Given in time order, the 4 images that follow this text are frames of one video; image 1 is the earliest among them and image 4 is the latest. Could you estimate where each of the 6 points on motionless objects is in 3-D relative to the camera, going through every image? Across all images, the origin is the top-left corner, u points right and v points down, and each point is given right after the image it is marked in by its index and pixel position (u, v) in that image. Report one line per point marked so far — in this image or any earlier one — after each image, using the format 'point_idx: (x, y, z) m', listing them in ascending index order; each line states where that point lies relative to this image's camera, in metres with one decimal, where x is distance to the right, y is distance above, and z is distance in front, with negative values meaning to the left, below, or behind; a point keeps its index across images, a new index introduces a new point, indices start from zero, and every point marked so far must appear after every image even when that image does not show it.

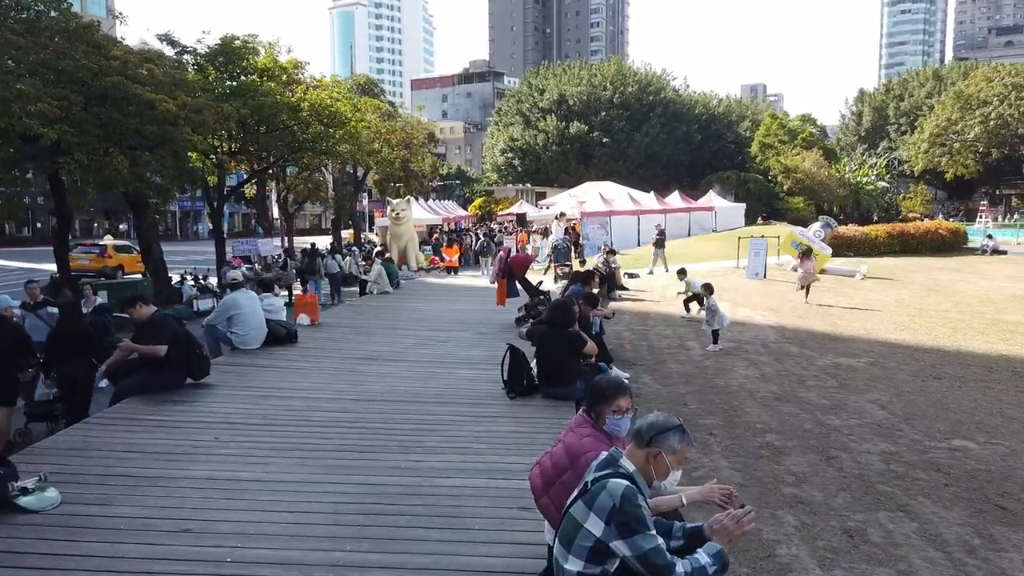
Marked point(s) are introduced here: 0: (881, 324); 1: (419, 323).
0: (+6.1, -0.6, +12.4) m
1: (-1.3, -0.5, +10.4) m
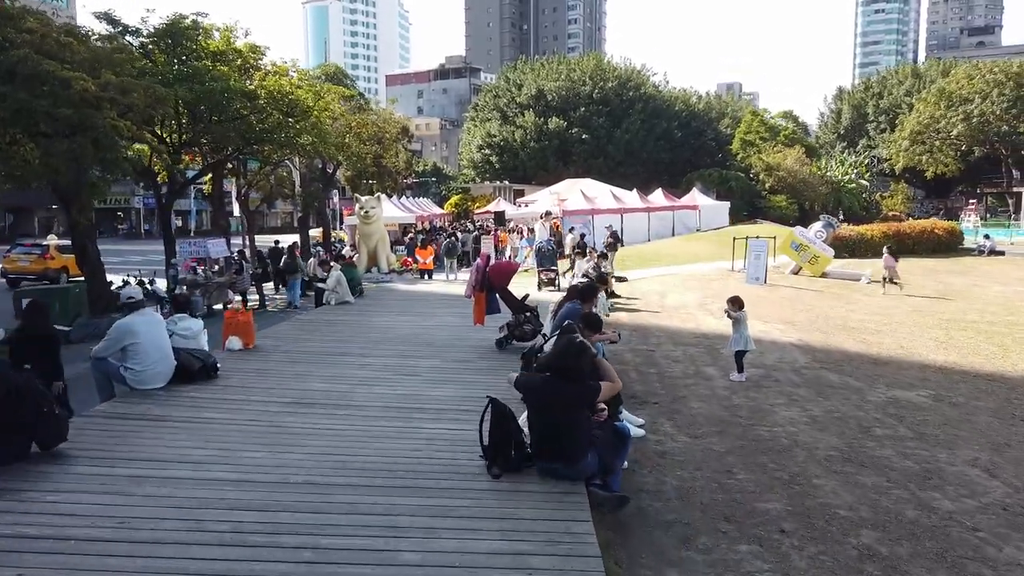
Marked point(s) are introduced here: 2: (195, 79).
0: (+5.8, -0.7, +10.8) m
1: (-1.5, -0.7, +8.5) m
2: (-7.9, +5.3, +18.8) m
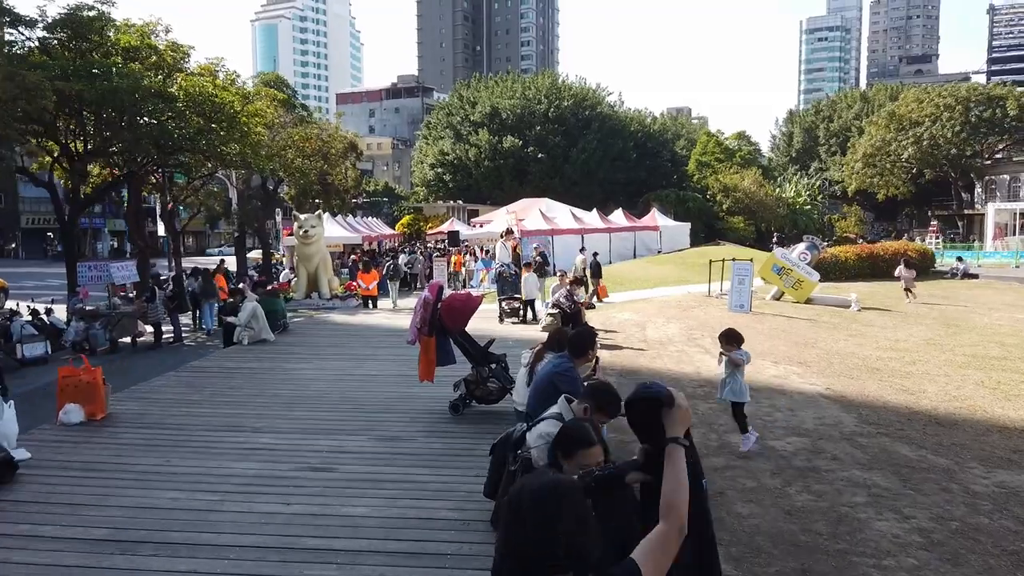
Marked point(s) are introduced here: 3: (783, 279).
0: (+5.3, -1.1, +8.9) m
1: (-1.8, -1.0, +6.2) m
2: (-8.9, +4.6, +16.2) m
3: (+6.6, +0.2, +18.5) m
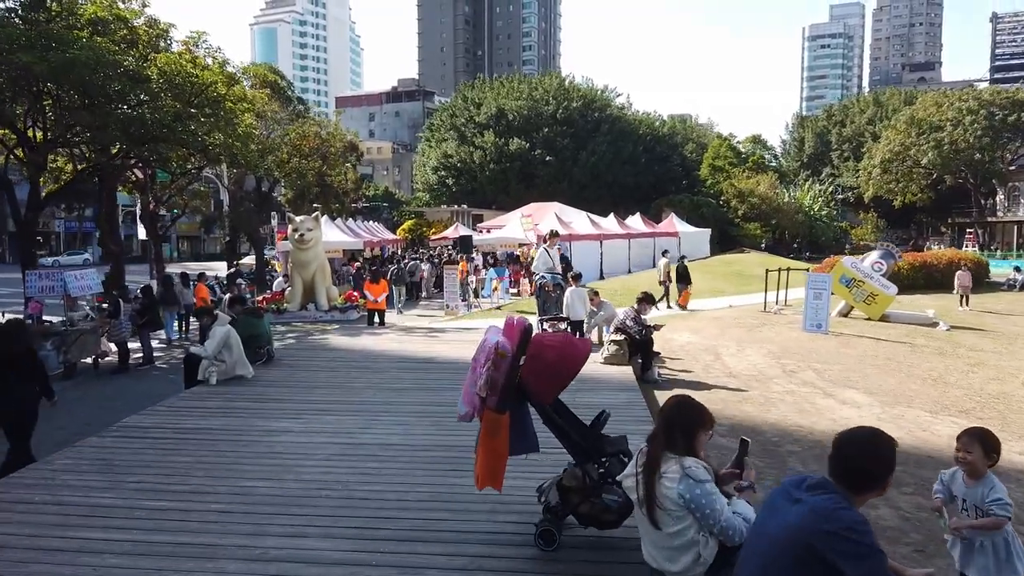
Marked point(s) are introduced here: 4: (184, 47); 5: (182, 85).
0: (+5.9, -1.4, +6.3) m
1: (-1.2, -1.2, +3.6) m
2: (-8.3, +4.4, +13.7) m
3: (+7.2, -0.1, +16.0) m
4: (-7.6, +5.6, +17.5) m
5: (-6.9, +4.2, +15.8) m
